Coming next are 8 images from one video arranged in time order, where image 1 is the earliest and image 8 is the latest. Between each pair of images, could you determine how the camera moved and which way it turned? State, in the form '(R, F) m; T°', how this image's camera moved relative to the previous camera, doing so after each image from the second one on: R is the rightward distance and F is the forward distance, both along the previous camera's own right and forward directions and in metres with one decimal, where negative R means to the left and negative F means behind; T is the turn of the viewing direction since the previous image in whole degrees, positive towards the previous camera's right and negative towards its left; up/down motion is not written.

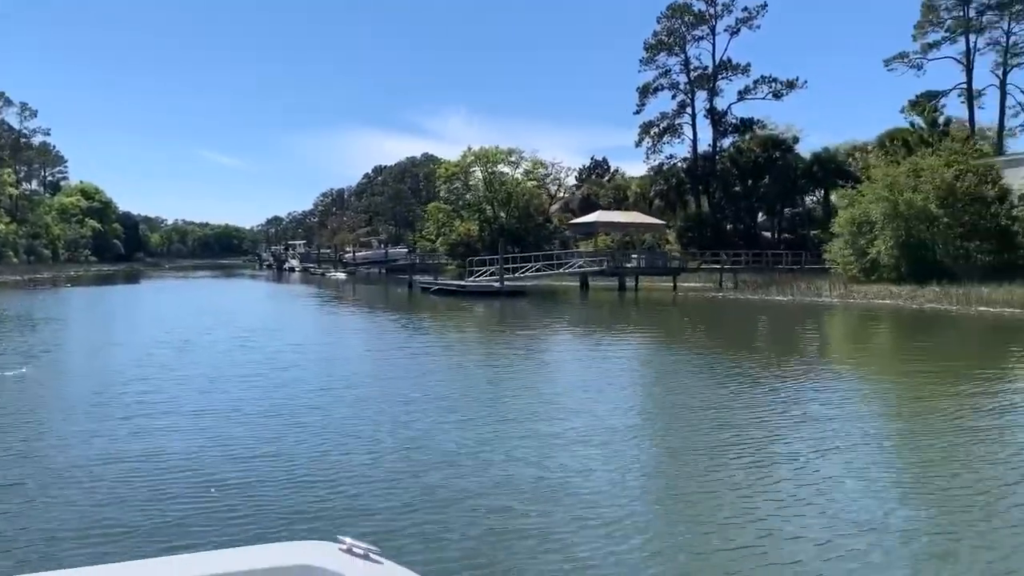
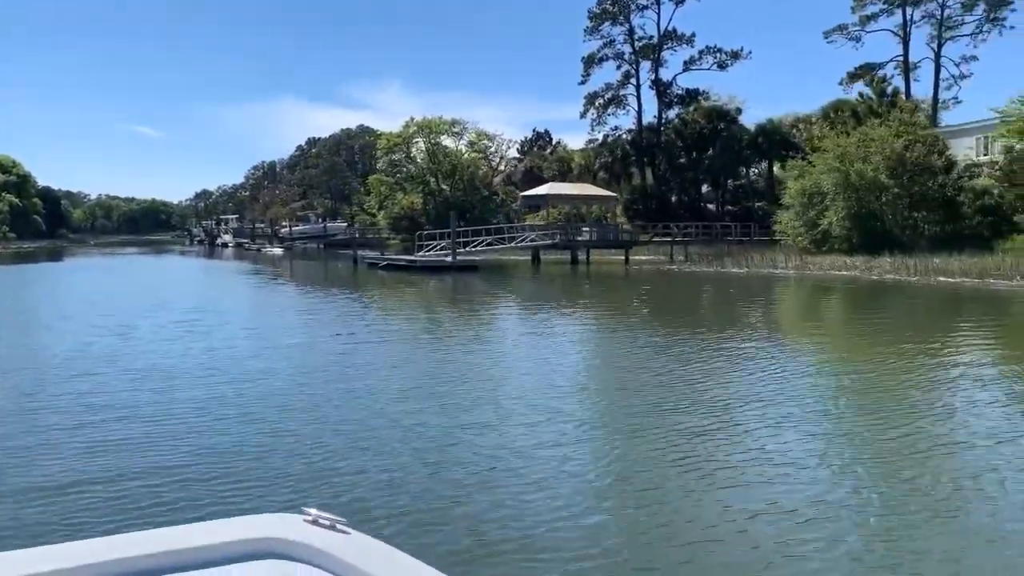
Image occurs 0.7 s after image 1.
(-0.4, +0.8) m; +4°
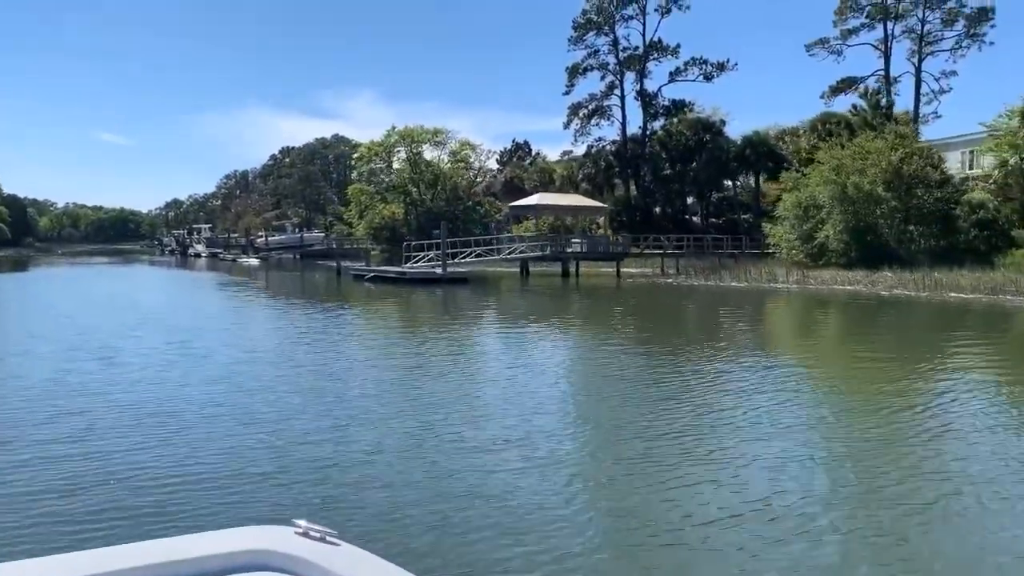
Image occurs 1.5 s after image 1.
(-0.6, +0.9) m; +2°
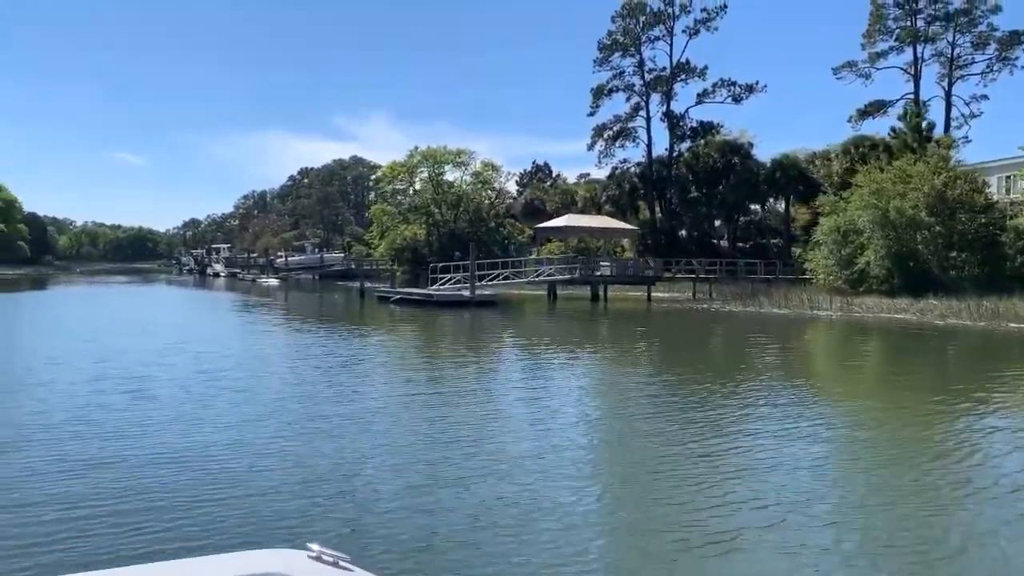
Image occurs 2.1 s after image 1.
(-0.4, +0.8) m; -1°
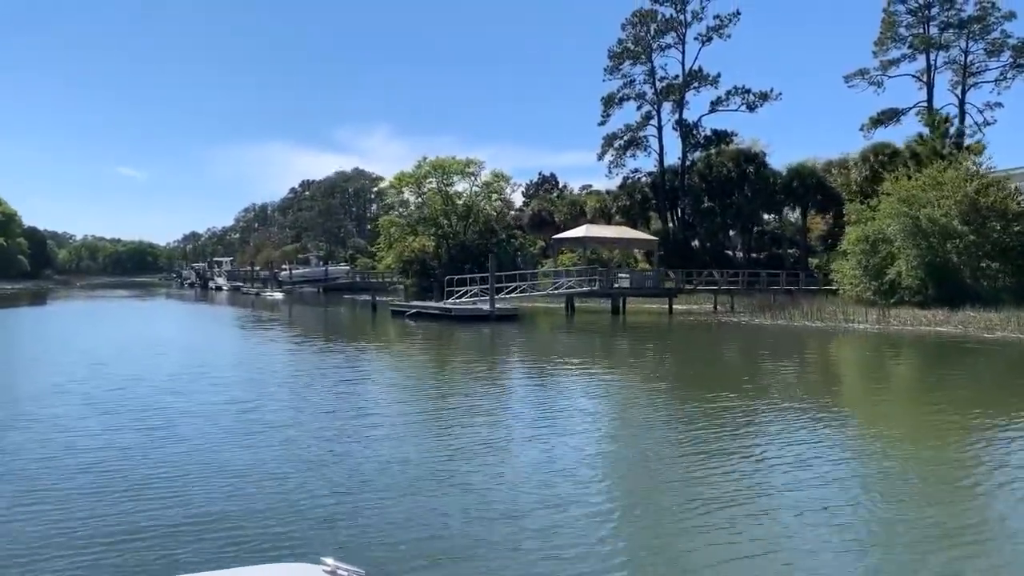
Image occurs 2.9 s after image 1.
(-0.5, +0.9) m; 0°
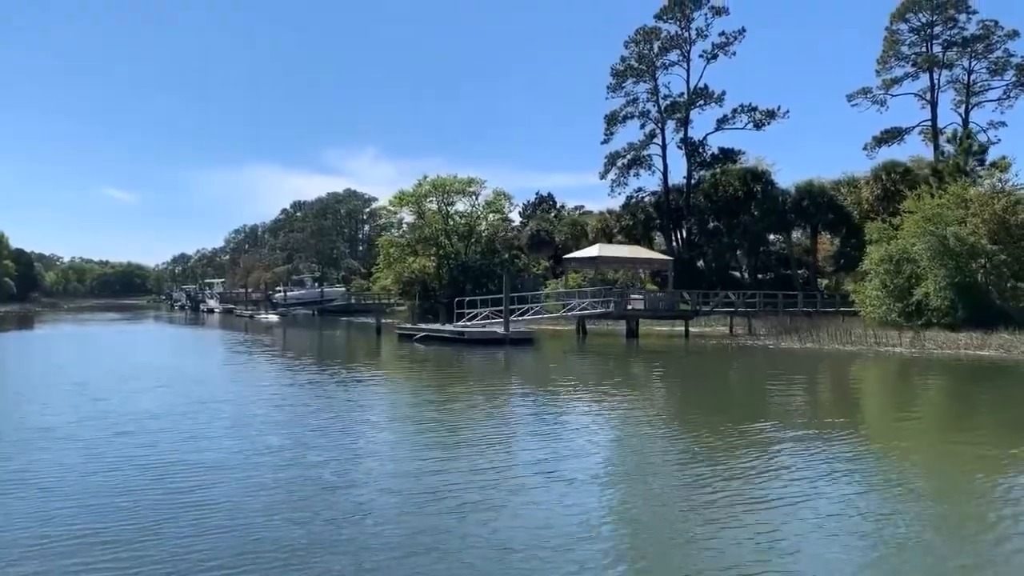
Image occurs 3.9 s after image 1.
(-0.6, +1.1) m; +1°
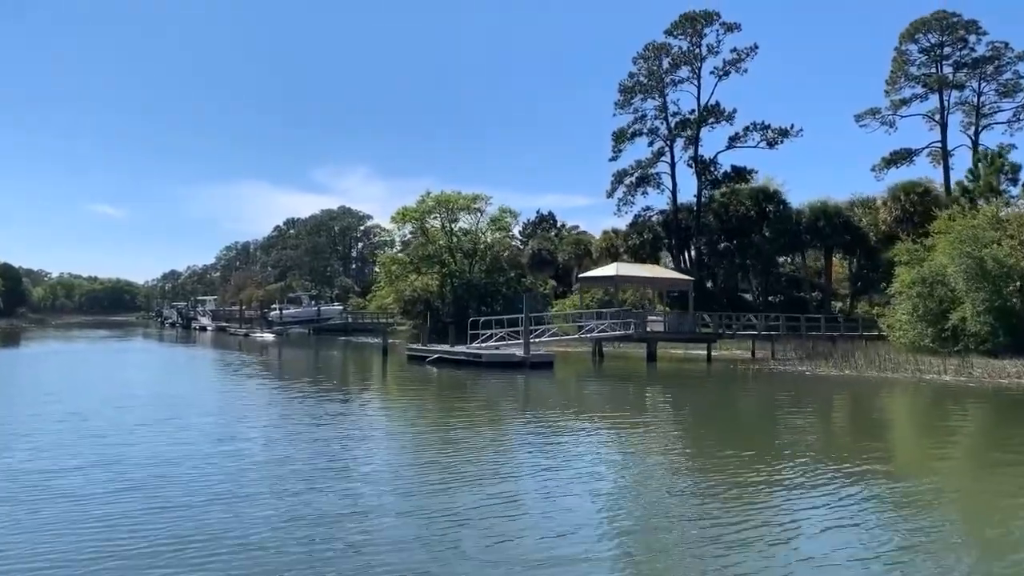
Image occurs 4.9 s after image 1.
(-0.7, +1.2) m; +1°
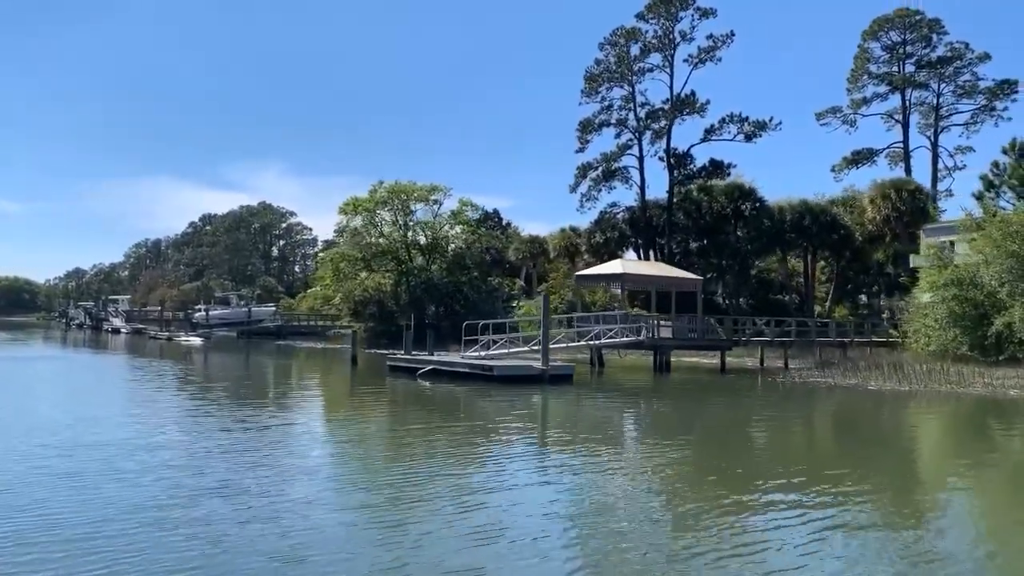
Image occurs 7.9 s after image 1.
(-1.8, +3.4) m; +5°
